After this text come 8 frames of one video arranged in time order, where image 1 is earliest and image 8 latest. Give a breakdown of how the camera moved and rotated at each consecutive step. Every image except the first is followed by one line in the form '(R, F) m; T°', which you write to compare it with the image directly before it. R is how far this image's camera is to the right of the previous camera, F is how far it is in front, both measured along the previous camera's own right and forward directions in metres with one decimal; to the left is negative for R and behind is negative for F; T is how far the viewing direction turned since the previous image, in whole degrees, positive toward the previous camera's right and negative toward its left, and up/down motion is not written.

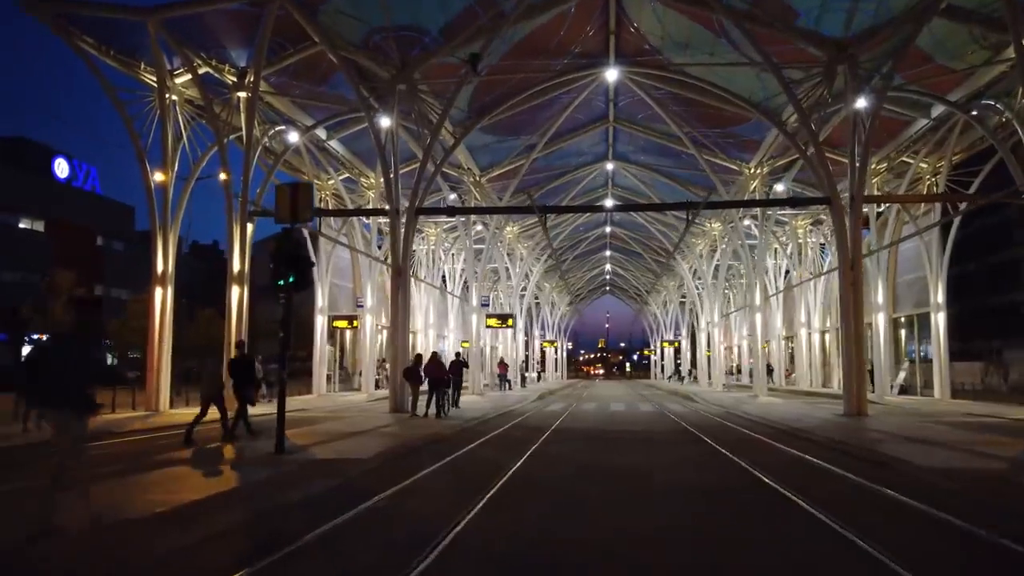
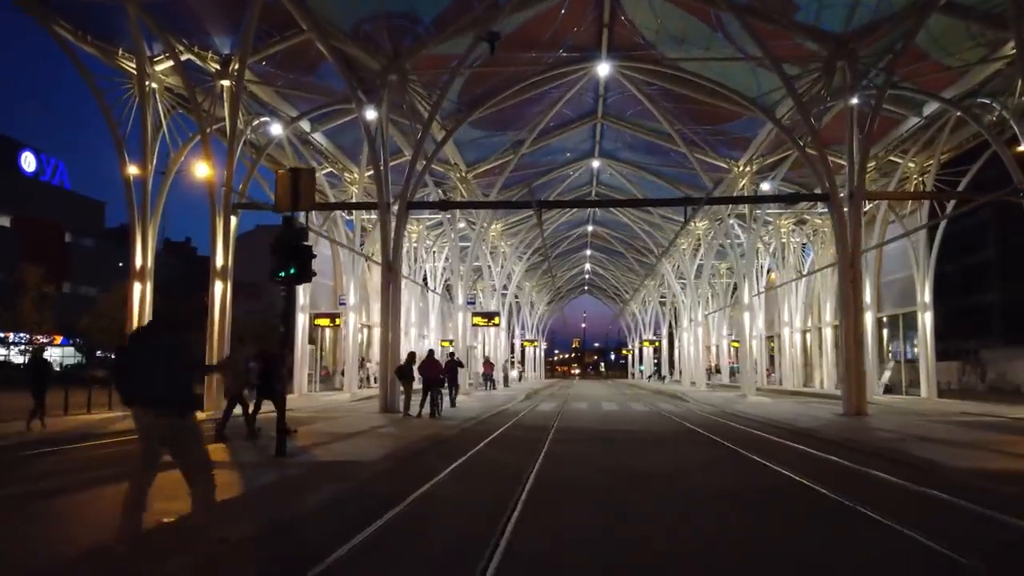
(-0.7, +0.7) m; +2°
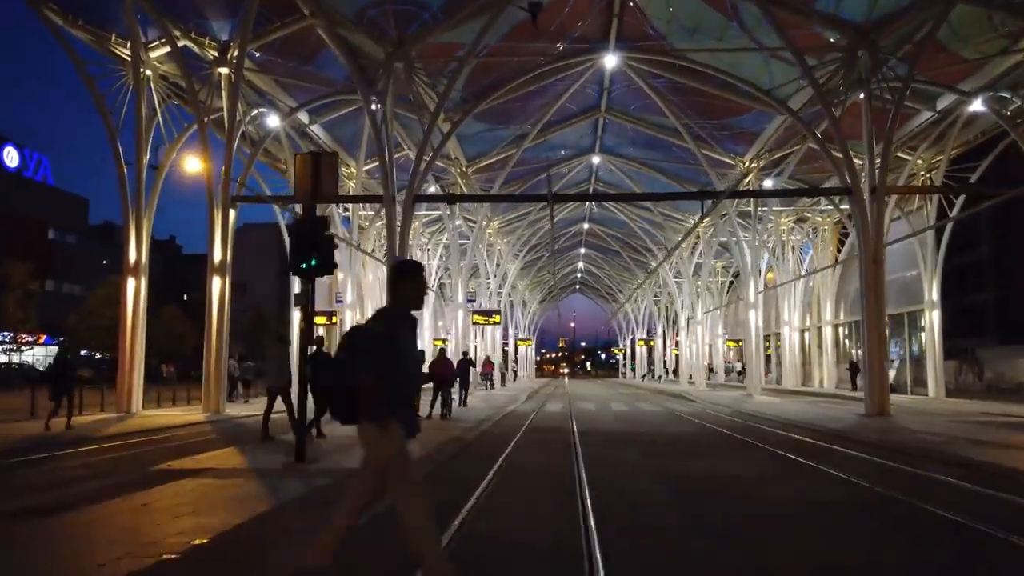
(-0.8, +0.9) m; +1°
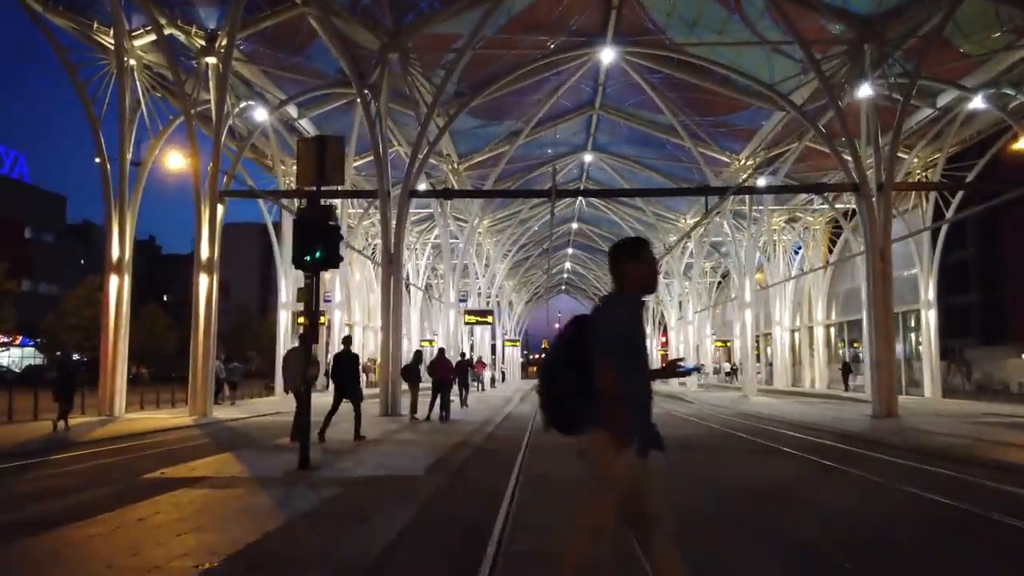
(-0.5, +0.7) m; +1°
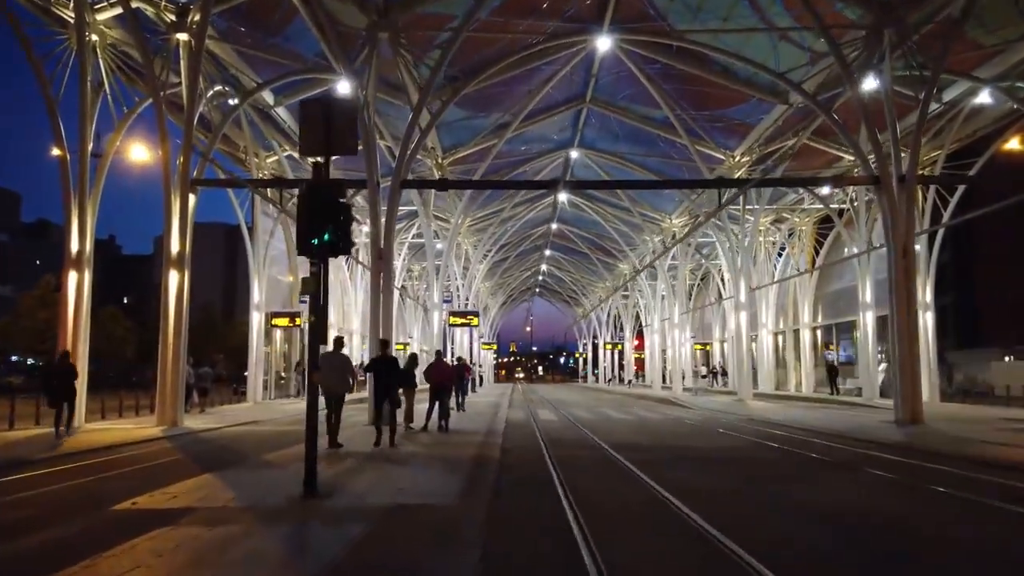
(-0.9, +1.7) m; +2°
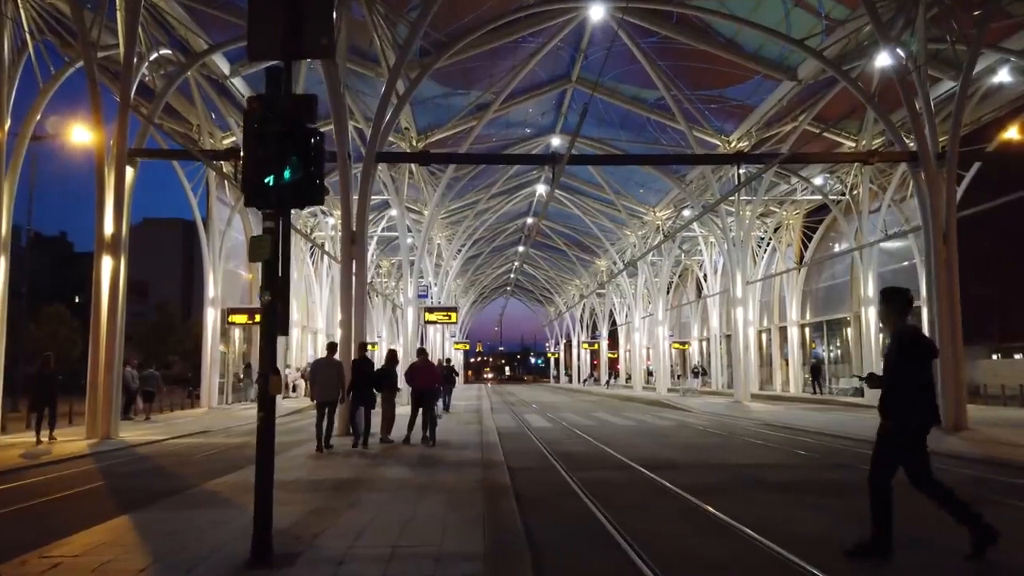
(-0.6, +2.8) m; +3°
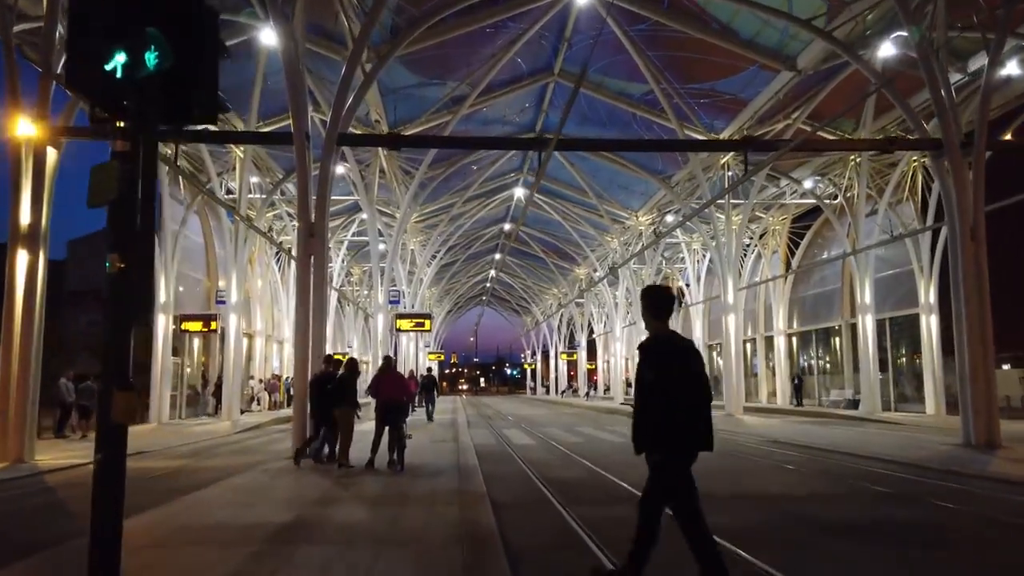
(-0.1, +2.2) m; +2°
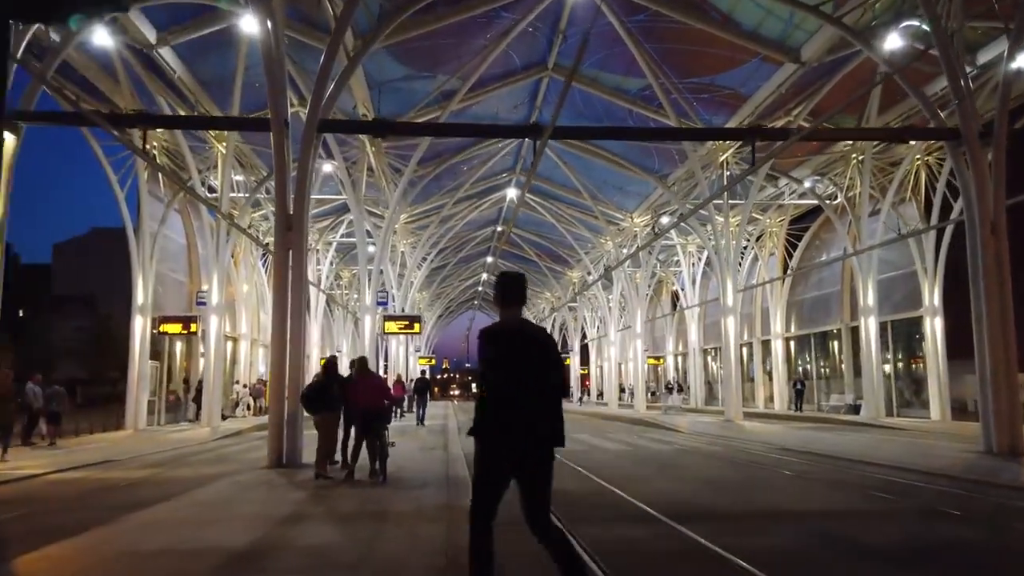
(0.0, +1.1) m; +1°
